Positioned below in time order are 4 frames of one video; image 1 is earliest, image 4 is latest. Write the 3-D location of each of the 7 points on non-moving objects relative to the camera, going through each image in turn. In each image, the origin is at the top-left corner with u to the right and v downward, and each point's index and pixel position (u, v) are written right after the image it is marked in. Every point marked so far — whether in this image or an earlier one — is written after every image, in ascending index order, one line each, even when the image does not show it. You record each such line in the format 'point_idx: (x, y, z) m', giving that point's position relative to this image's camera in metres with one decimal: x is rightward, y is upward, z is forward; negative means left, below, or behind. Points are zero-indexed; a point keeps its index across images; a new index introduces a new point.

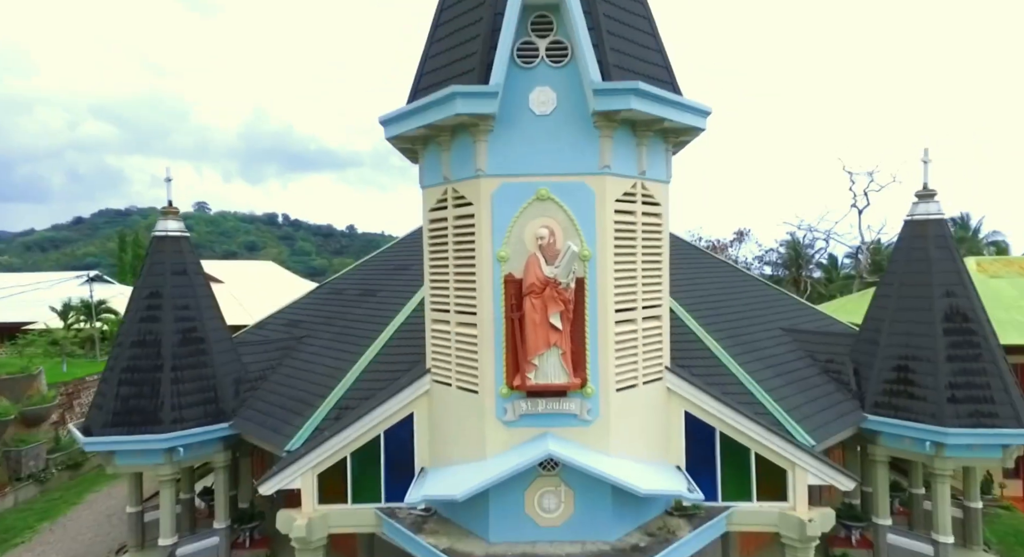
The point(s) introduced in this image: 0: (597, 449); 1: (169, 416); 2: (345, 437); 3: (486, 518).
0: (+1.2, -2.3, +8.7) m
1: (-6.8, -2.7, +12.8) m
2: (-2.5, -2.4, +9.6) m
3: (-0.4, -3.2, +8.6) m
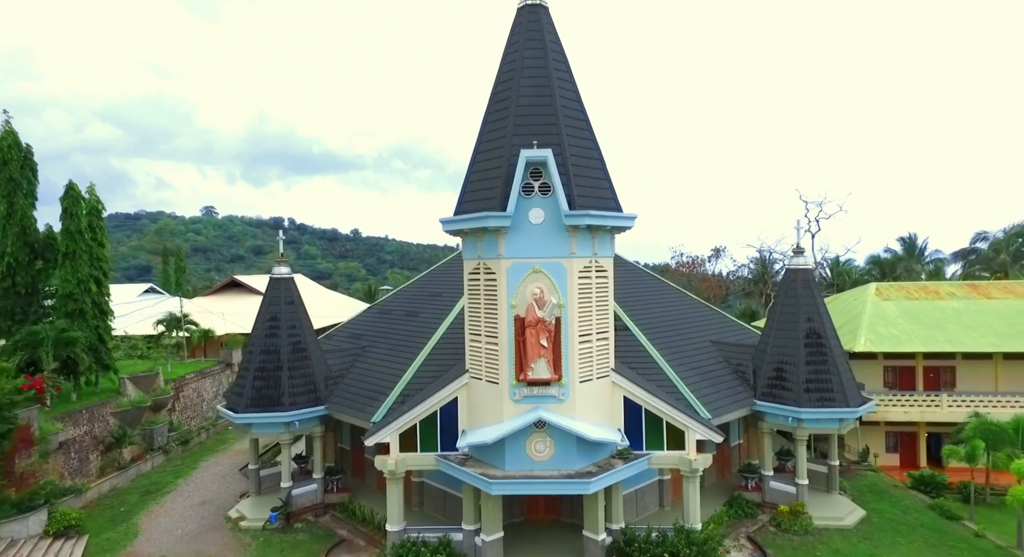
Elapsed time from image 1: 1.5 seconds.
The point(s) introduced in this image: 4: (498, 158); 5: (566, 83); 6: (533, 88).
0: (+1.3, -3.2, +14.9) m
1: (-6.6, -3.6, +19.1) m
2: (-2.4, -3.3, +15.9) m
3: (-0.2, -4.1, +14.9) m
4: (-0.3, +2.8, +15.0) m
5: (+1.3, +4.7, +15.5) m
6: (+0.5, +4.4, +15.2) m
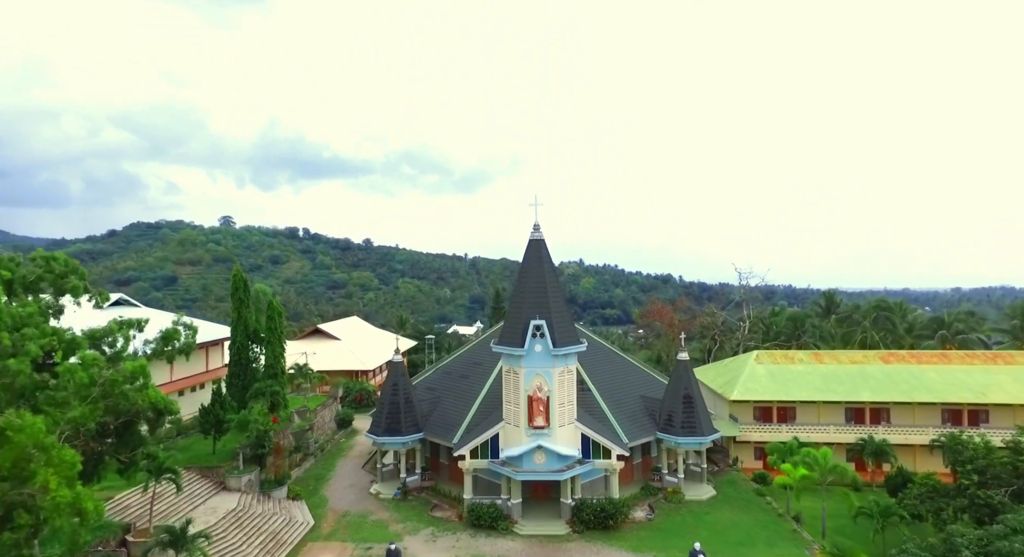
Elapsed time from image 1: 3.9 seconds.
0: (+2.0, -7.9, +31.1) m
1: (-5.9, -8.3, +35.3) m
2: (-1.7, -8.0, +32.0) m
3: (+0.5, -8.8, +31.0) m
4: (+0.4, -1.9, +31.2) m
5: (+2.0, 0.0, +31.6) m
6: (+1.2, -0.3, +31.4) m
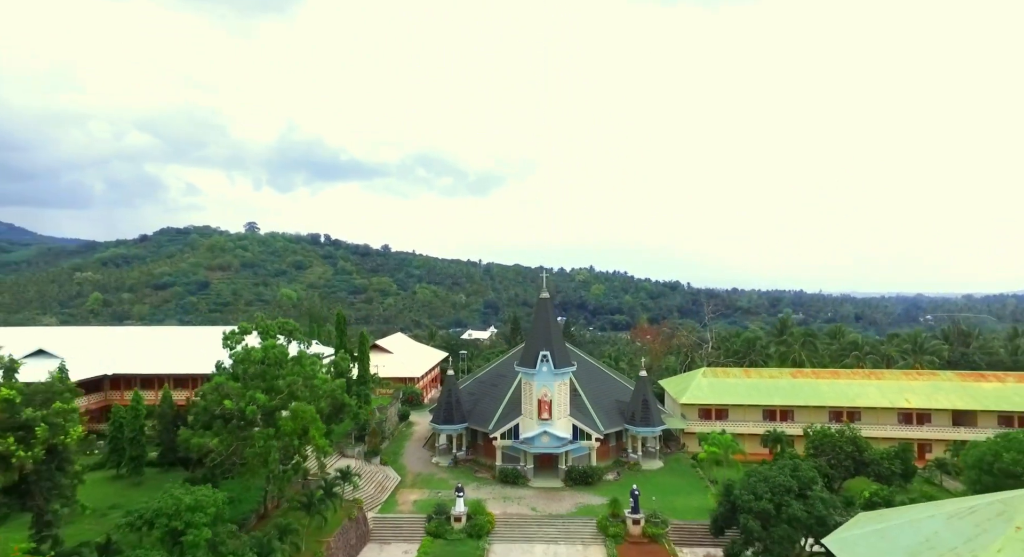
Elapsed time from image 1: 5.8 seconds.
0: (+3.2, -11.3, +48.3) m
1: (-4.7, -11.6, +52.7) m
2: (-0.5, -11.3, +49.4) m
3: (+1.6, -12.2, +48.3) m
4: (+1.6, -5.3, +48.5) m
5: (+3.2, -3.4, +48.9) m
6: (+2.4, -3.6, +48.7) m
